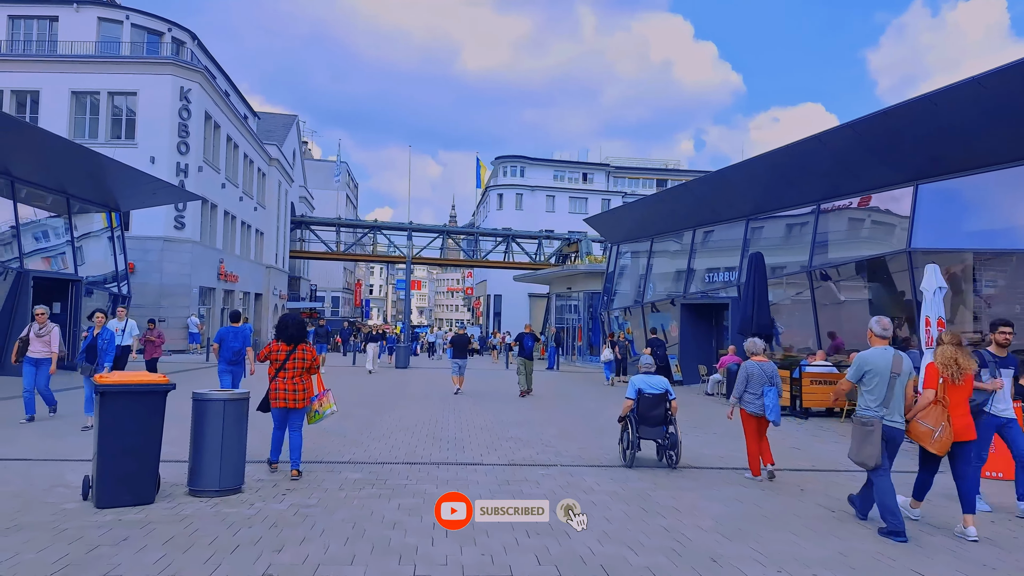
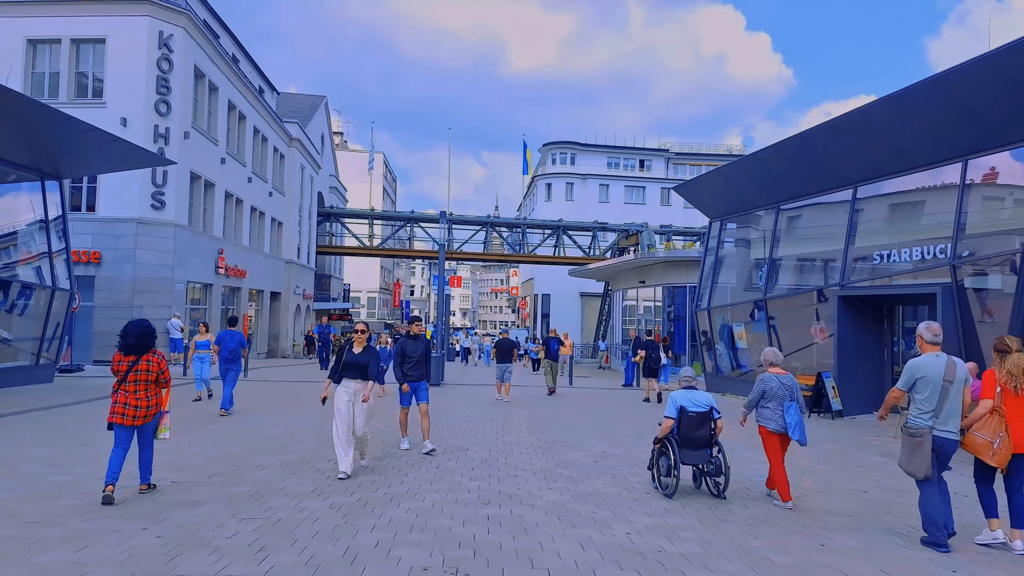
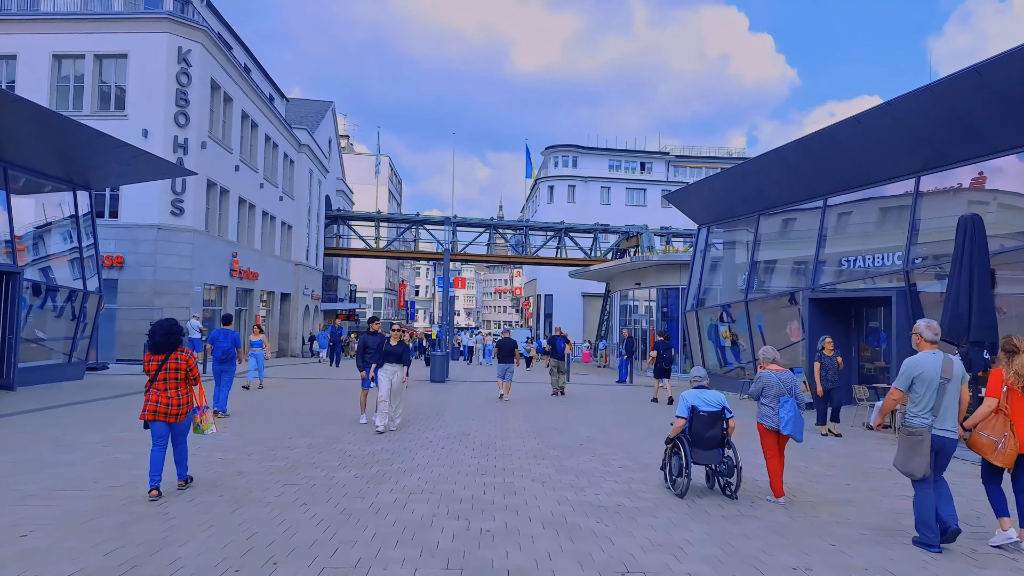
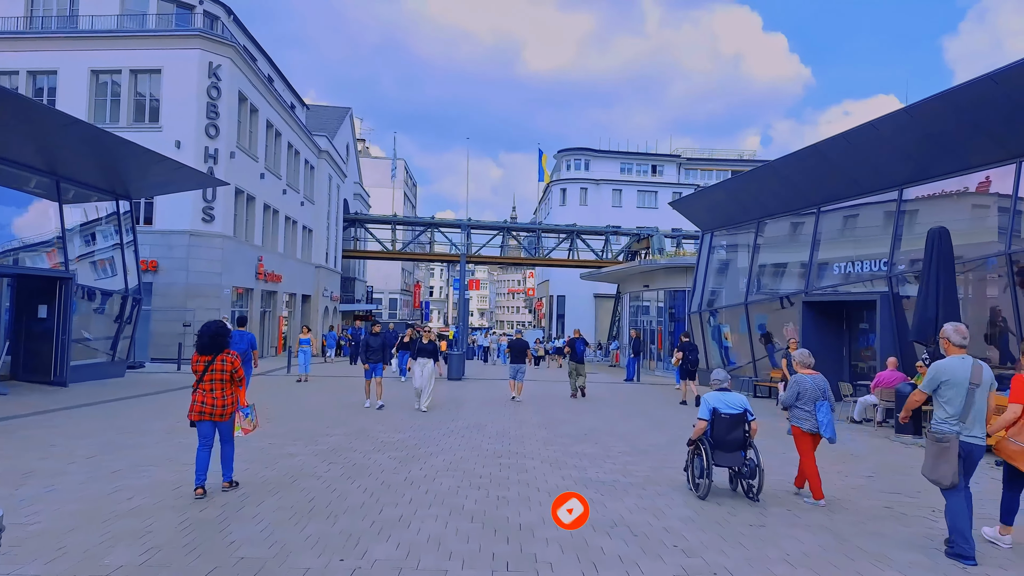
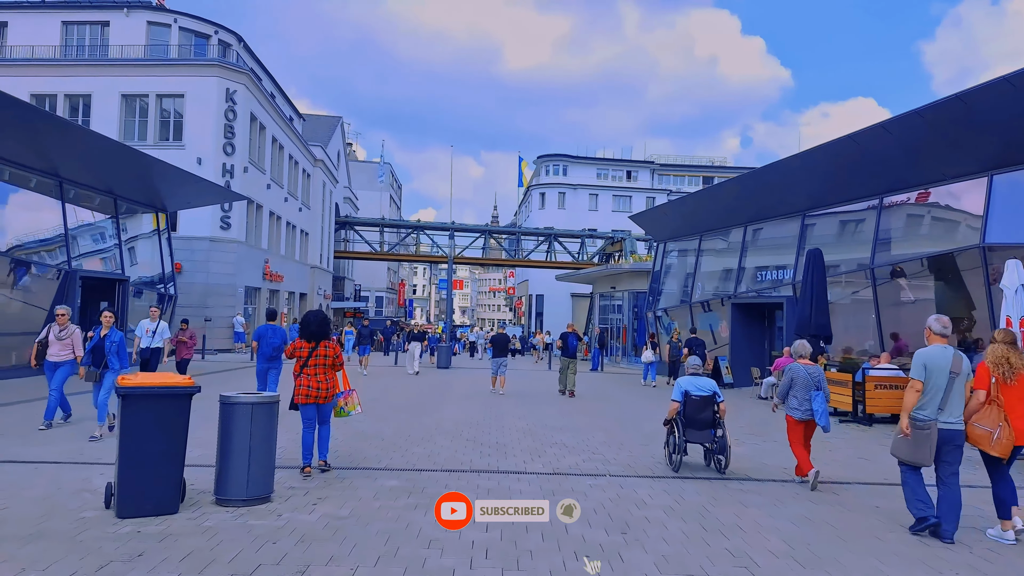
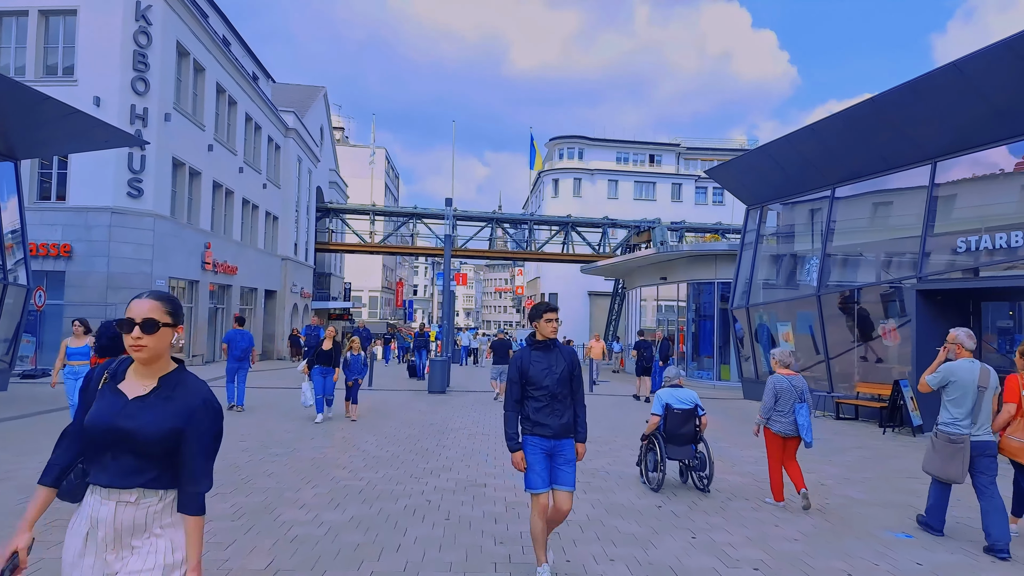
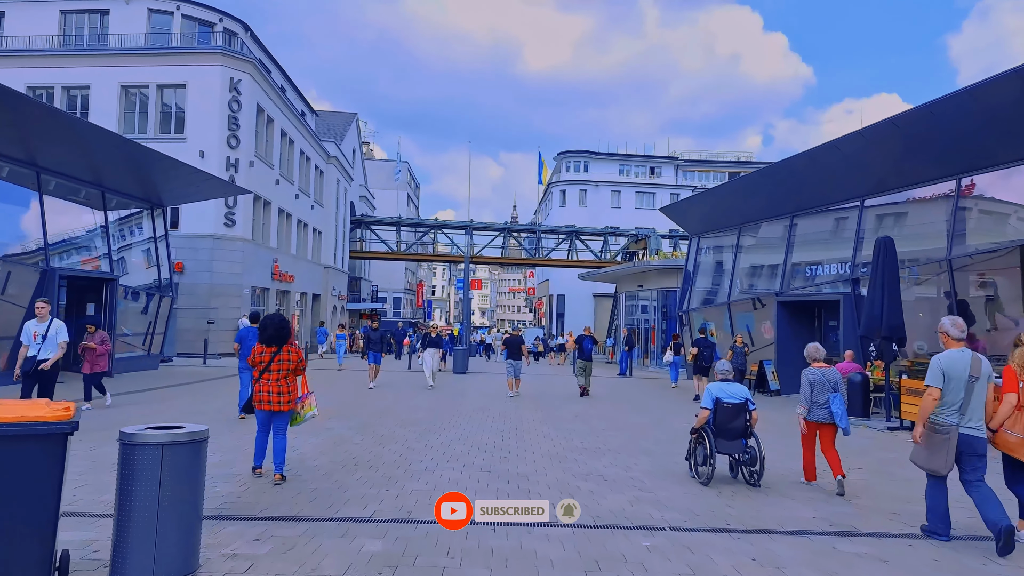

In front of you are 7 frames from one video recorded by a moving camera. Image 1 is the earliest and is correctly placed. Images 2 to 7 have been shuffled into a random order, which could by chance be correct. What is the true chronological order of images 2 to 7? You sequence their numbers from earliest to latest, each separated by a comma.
5, 7, 4, 3, 2, 6
